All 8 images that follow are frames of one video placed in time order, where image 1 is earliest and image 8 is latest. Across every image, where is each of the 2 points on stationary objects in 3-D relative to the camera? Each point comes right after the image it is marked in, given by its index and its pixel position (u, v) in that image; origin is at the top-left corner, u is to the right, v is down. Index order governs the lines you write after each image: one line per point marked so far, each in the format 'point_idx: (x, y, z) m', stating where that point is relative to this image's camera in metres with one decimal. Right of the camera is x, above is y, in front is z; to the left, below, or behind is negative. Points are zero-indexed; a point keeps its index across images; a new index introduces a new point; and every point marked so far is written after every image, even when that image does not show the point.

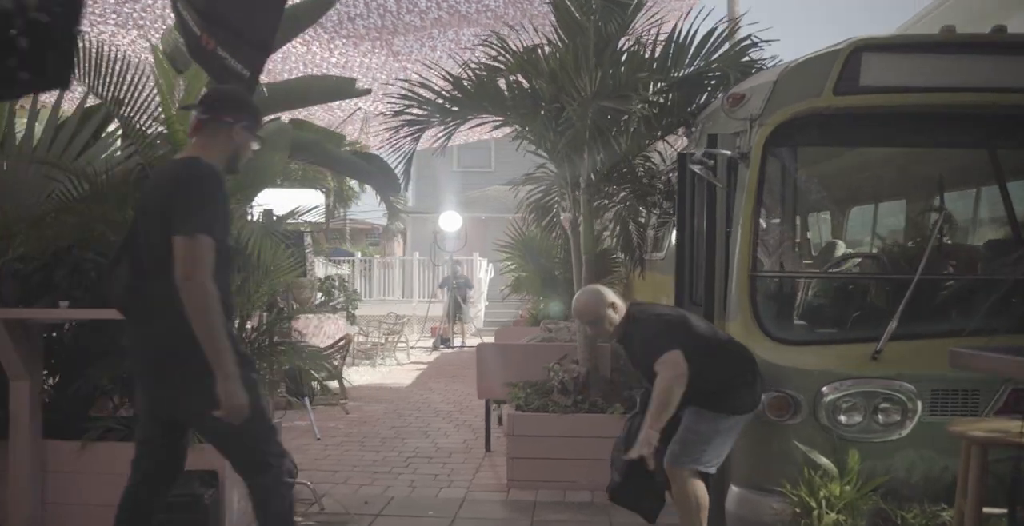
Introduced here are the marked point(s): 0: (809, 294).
0: (+1.5, -0.1, +4.1) m
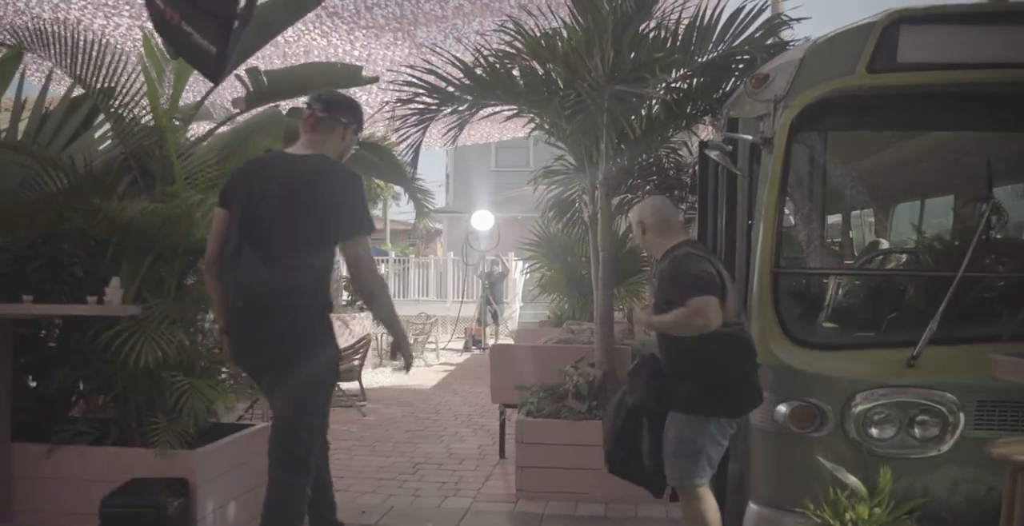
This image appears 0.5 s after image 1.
0: (+1.4, -0.1, +3.7) m
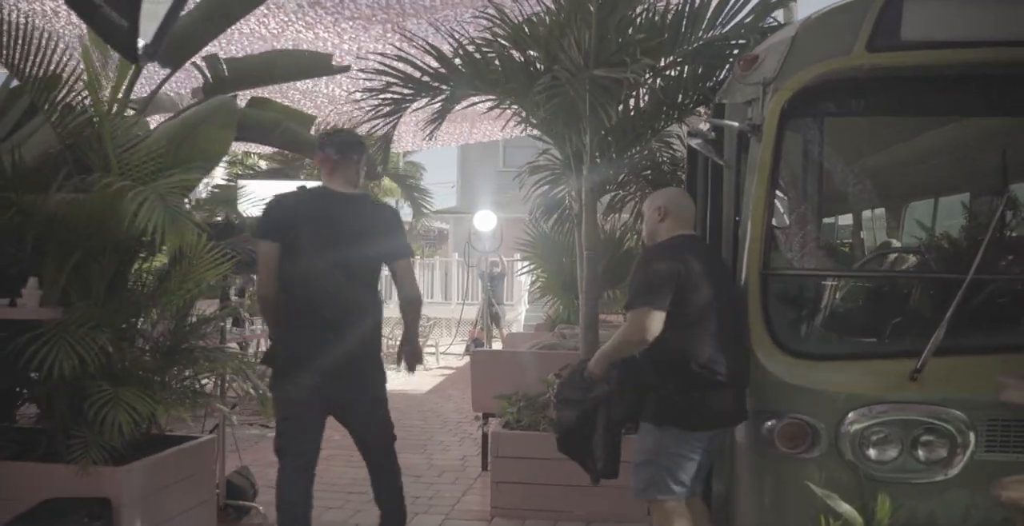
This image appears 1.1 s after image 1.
0: (+1.3, -0.1, +3.4) m
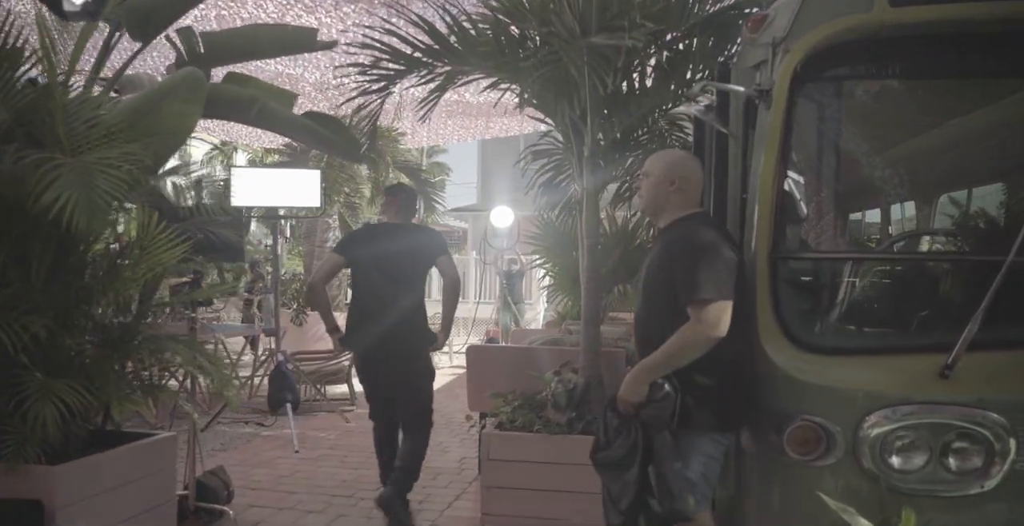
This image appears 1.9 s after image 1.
0: (+1.2, -0.1, +3.0) m
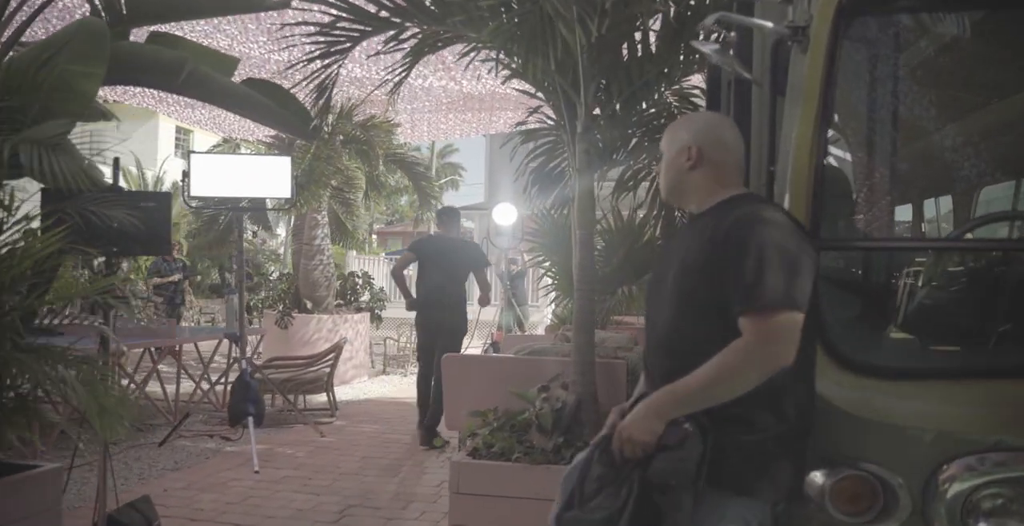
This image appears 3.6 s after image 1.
0: (+1.1, -0.1, +2.3) m
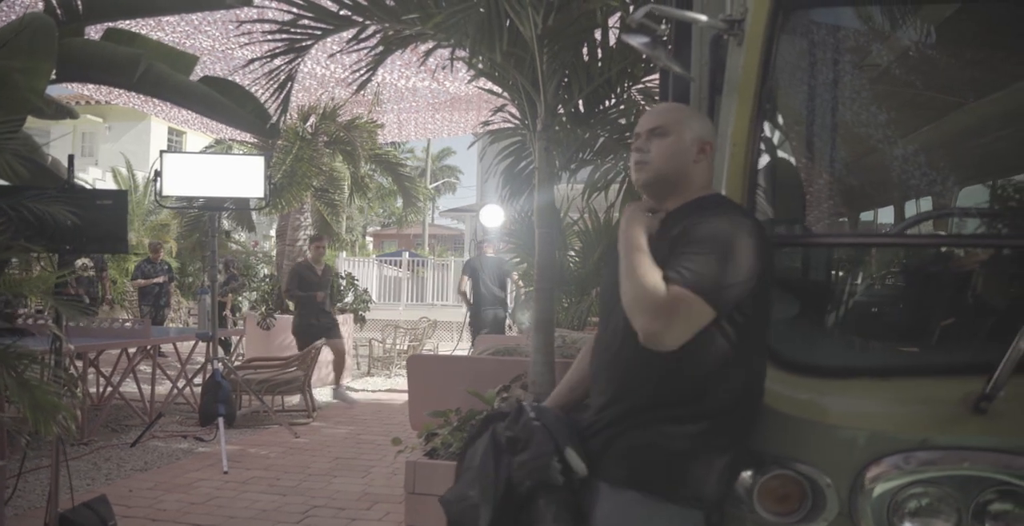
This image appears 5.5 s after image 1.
0: (+0.9, 0.0, +2.2) m
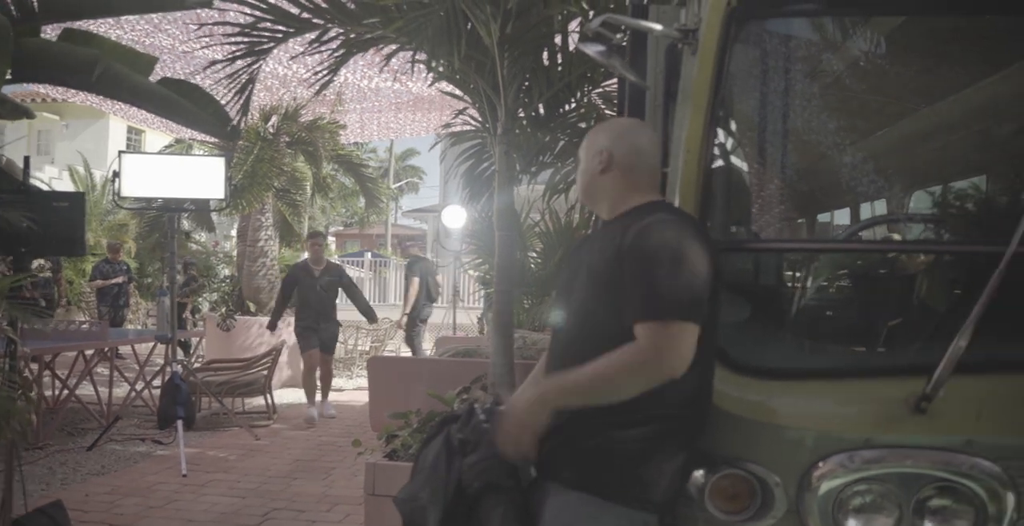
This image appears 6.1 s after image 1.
0: (+0.8, -0.1, +2.3) m
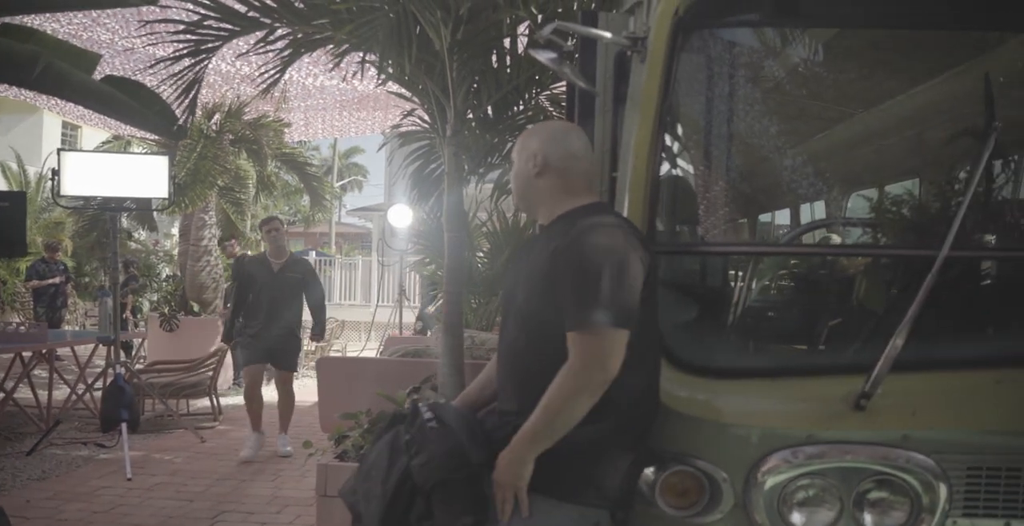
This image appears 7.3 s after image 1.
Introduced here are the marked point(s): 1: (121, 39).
0: (+0.7, -0.1, +2.4) m
1: (-3.4, +1.9, +7.2) m
